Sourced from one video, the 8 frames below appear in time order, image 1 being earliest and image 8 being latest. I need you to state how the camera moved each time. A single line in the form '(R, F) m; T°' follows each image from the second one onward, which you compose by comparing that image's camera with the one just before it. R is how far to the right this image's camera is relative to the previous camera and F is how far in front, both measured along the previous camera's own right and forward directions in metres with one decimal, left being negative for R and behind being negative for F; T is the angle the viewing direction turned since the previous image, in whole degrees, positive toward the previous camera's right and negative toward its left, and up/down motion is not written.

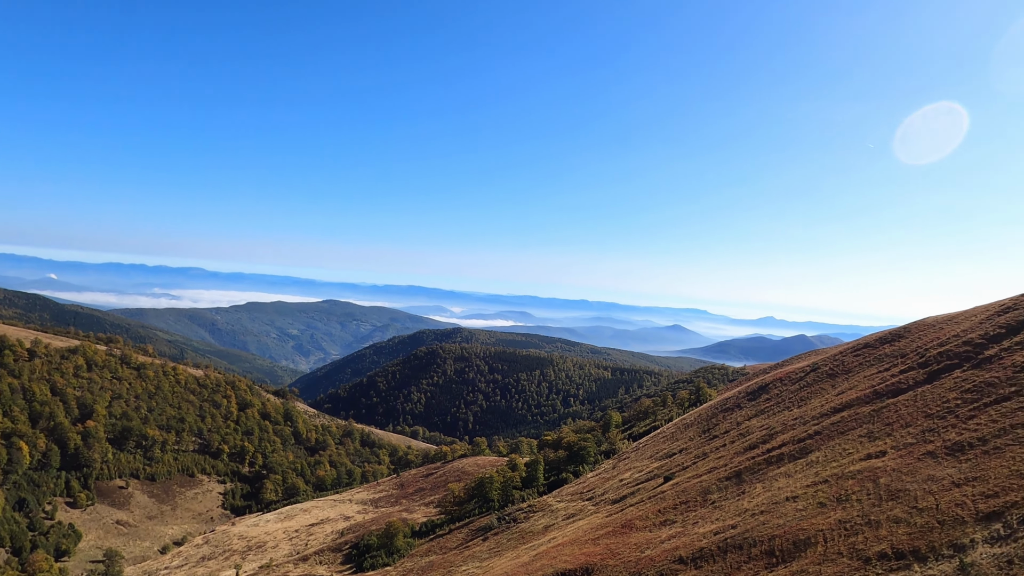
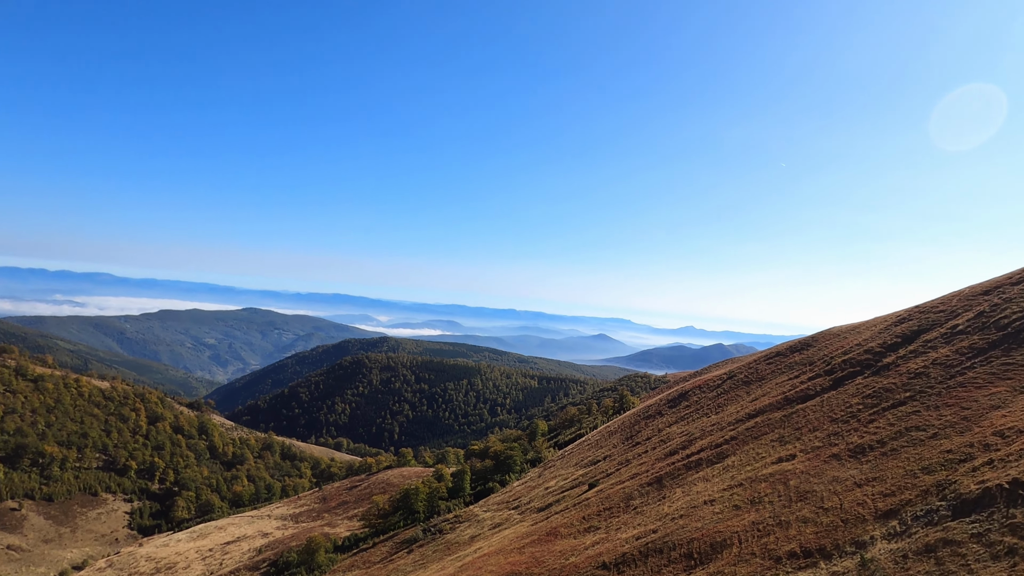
(+0.1, +0.7) m; +9°
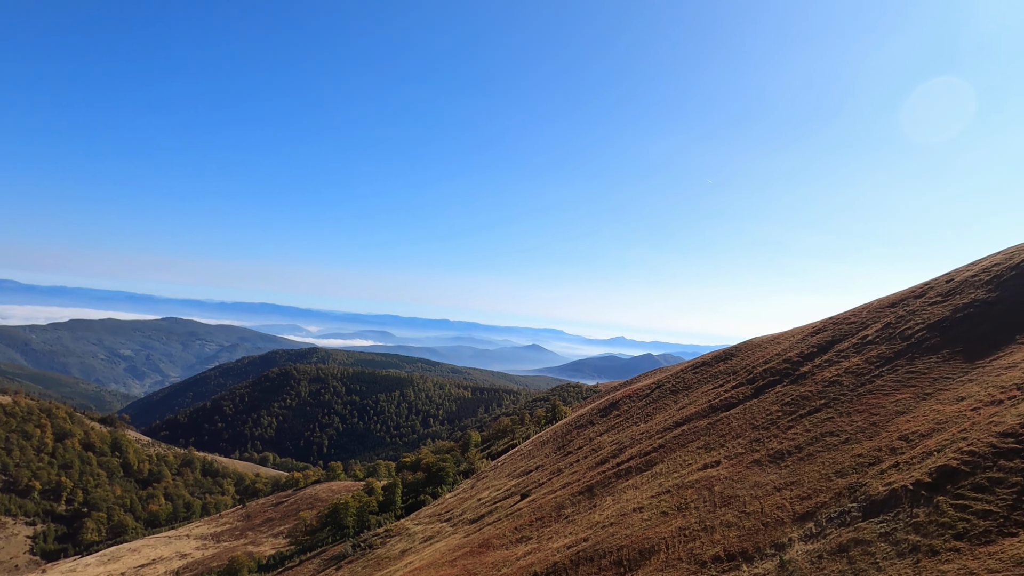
(+0.1, +0.5) m; +9°
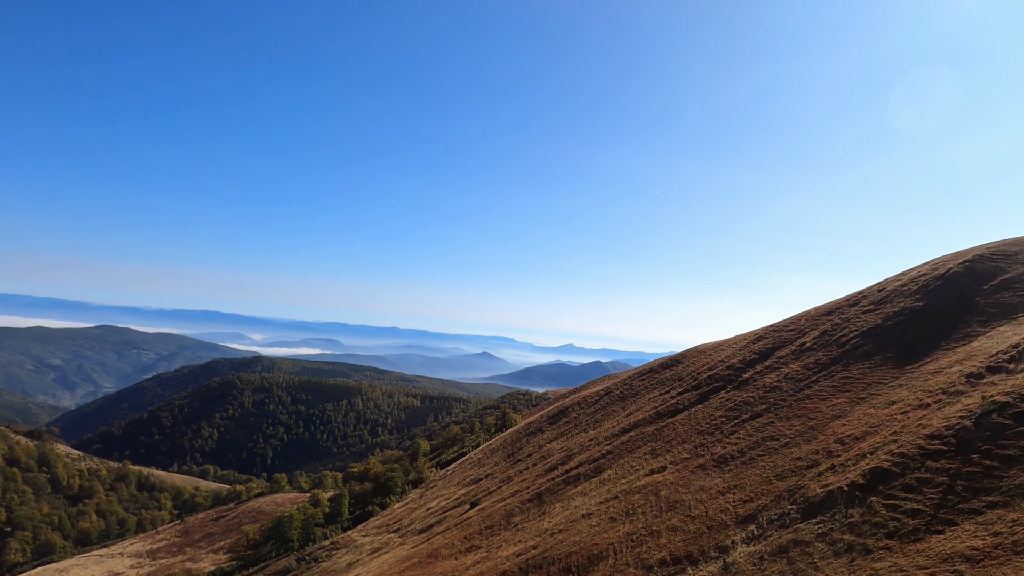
(0.0, +0.4) m; +7°
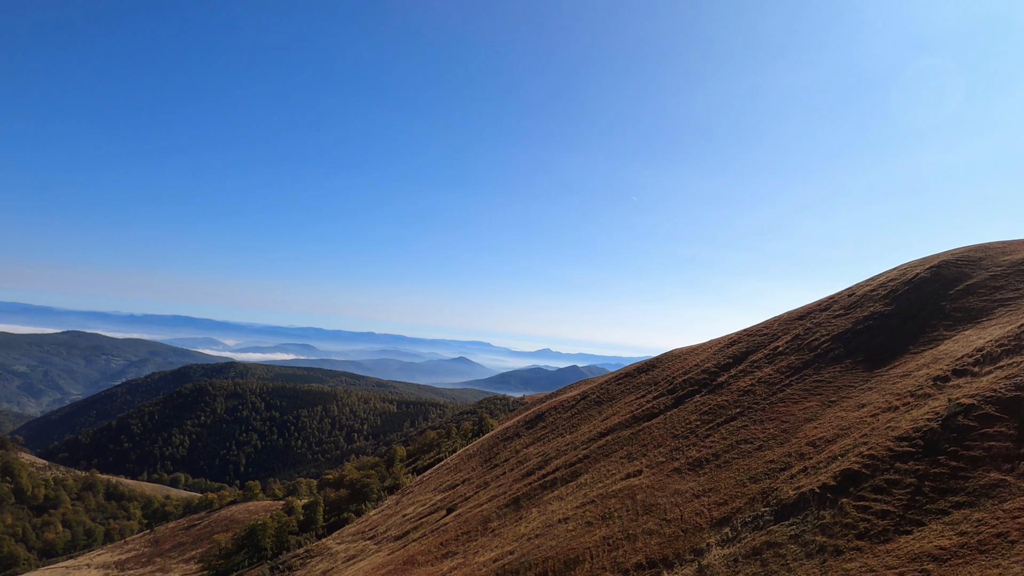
(0.0, +0.2) m; +3°
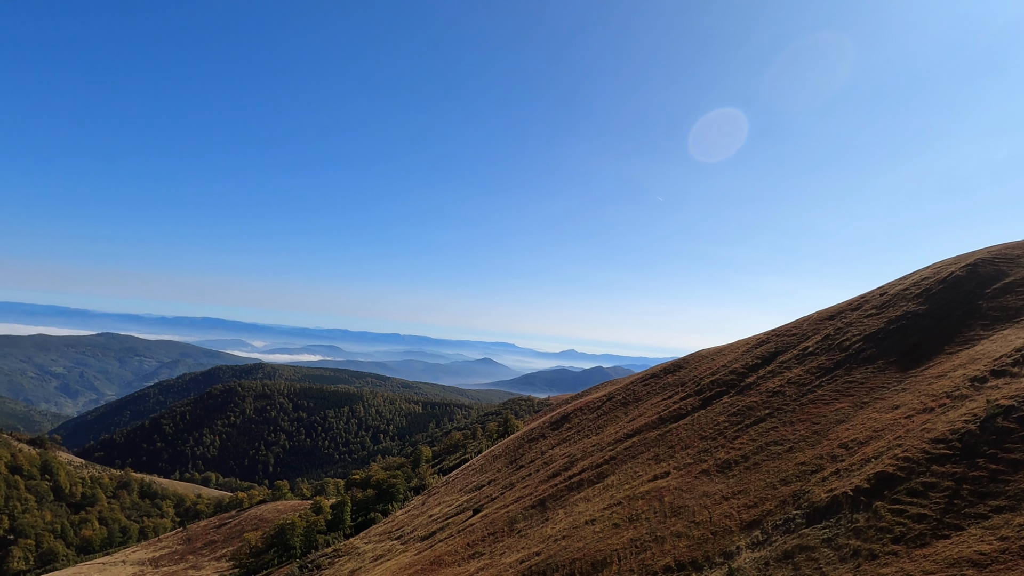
(0.0, -0.2) m; -3°
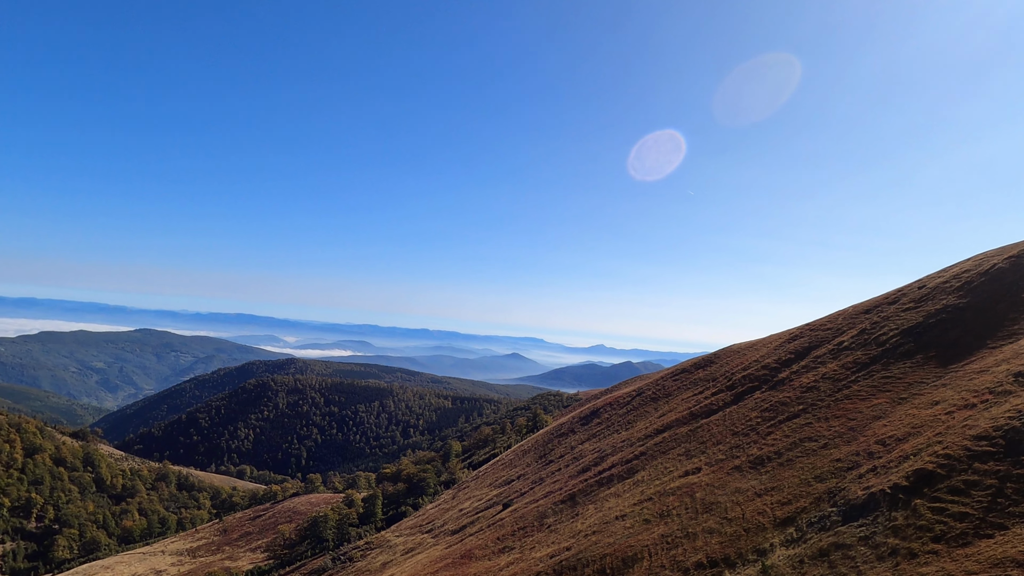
(0.0, -0.2) m; -4°
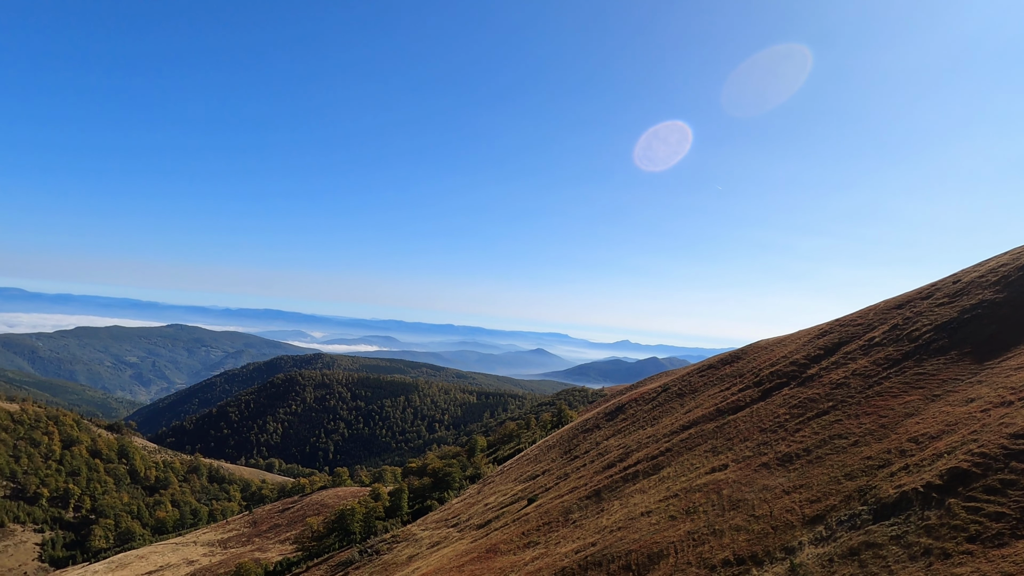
(0.0, -0.2) m; -3°
